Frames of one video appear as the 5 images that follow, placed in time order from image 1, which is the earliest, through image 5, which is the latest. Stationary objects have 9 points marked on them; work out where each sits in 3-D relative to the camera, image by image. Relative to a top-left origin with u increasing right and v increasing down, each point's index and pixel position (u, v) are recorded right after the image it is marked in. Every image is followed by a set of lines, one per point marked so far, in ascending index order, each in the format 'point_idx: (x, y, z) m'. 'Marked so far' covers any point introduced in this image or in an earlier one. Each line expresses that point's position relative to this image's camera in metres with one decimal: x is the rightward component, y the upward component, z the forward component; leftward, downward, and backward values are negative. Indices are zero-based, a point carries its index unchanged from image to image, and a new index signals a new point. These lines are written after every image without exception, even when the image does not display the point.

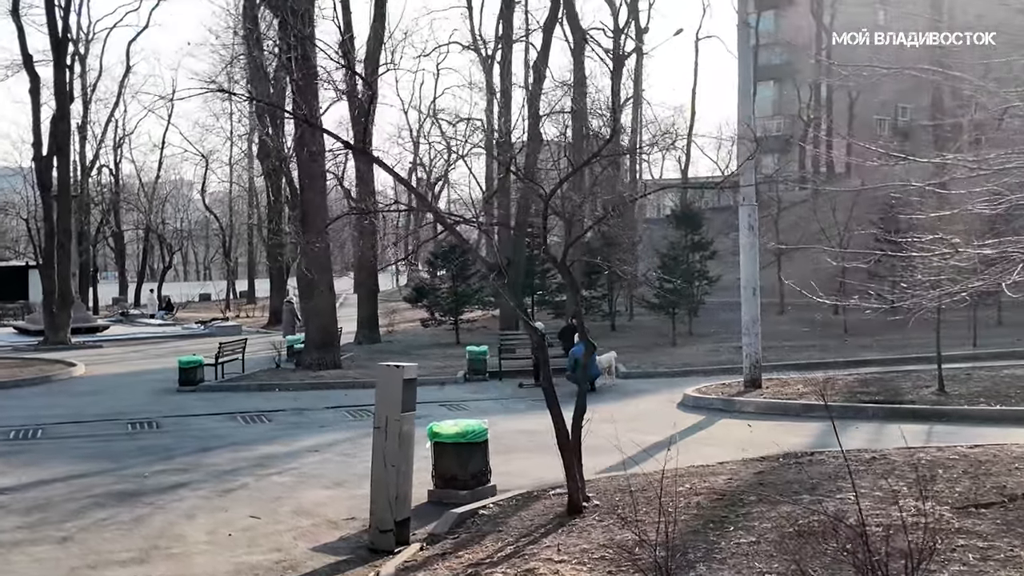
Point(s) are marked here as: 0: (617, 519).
0: (+0.7, -1.5, +5.9) m
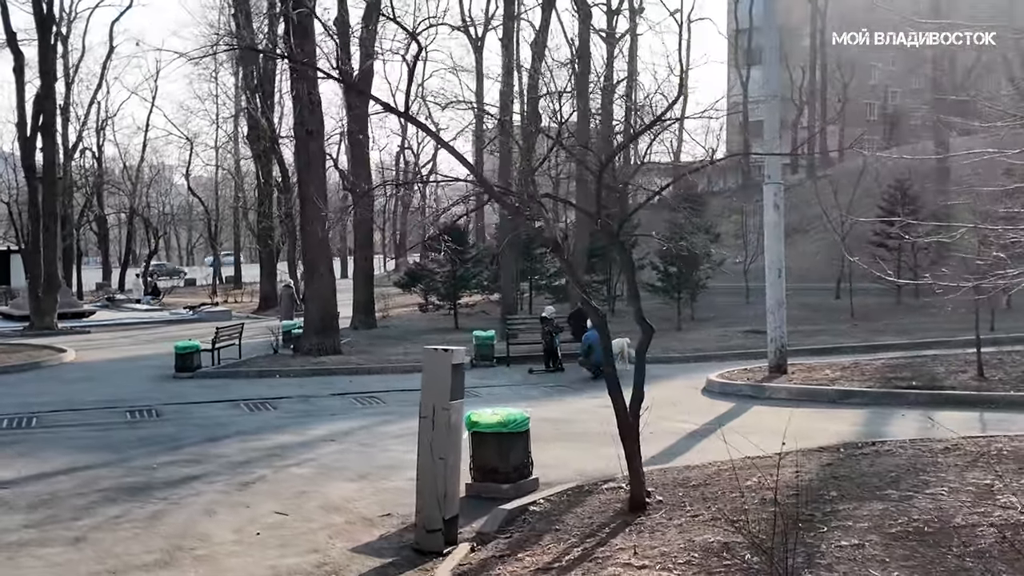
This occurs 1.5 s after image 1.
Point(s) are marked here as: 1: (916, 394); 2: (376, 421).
0: (+1.0, -1.4, +5.4) m
1: (+4.5, -1.2, +10.4) m
2: (-1.8, -1.8, +12.4) m
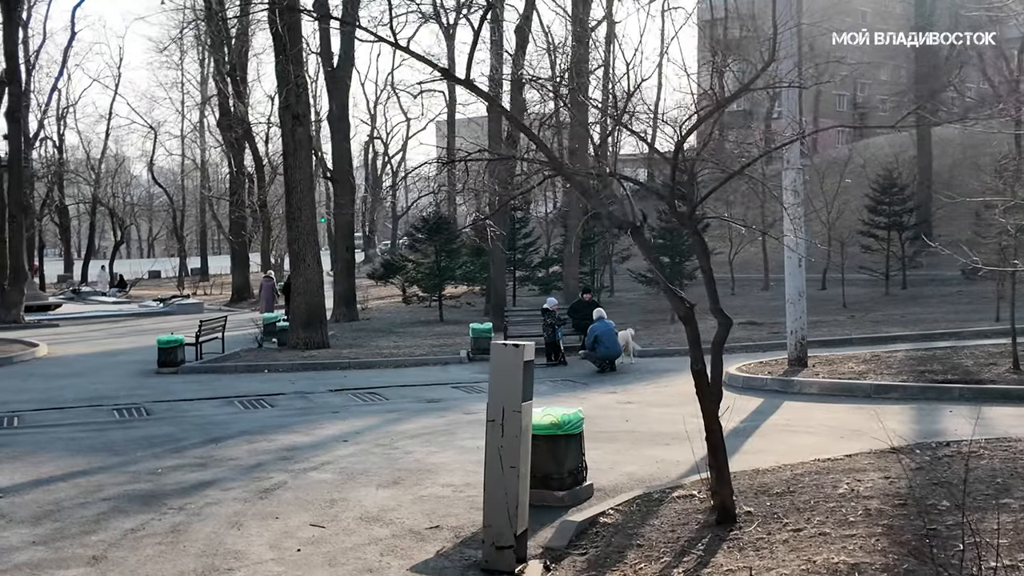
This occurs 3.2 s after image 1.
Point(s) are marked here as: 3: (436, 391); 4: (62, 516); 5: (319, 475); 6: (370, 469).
0: (+1.5, -1.3, +4.9) m
1: (+4.8, -1.1, +10.0) m
2: (-1.6, -1.7, +11.8) m
3: (-1.2, -1.6, +14.7) m
4: (-3.4, -1.7, +7.1) m
5: (-1.7, -1.7, +8.3) m
6: (-1.3, -1.7, +8.5) m
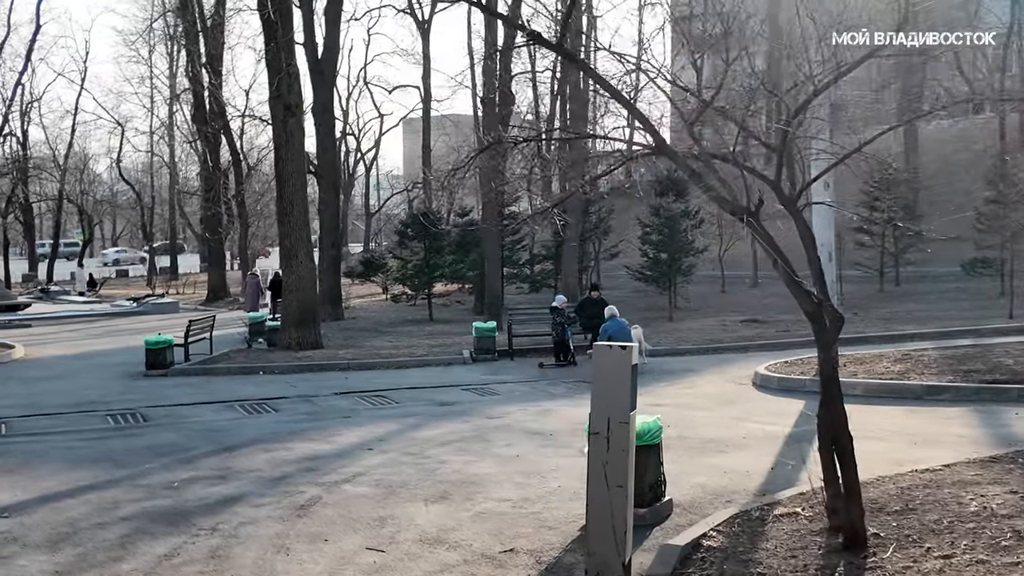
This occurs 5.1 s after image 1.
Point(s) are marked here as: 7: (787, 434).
0: (+2.0, -1.3, +4.4) m
1: (+5.2, -1.1, +9.6) m
2: (-1.3, -1.6, +11.1) m
3: (-1.0, -1.6, +14.1) m
4: (-3.0, -1.7, +6.4) m
5: (-1.3, -1.7, +7.7) m
6: (-0.9, -1.6, +7.8) m
7: (+2.6, -1.4, +8.8) m
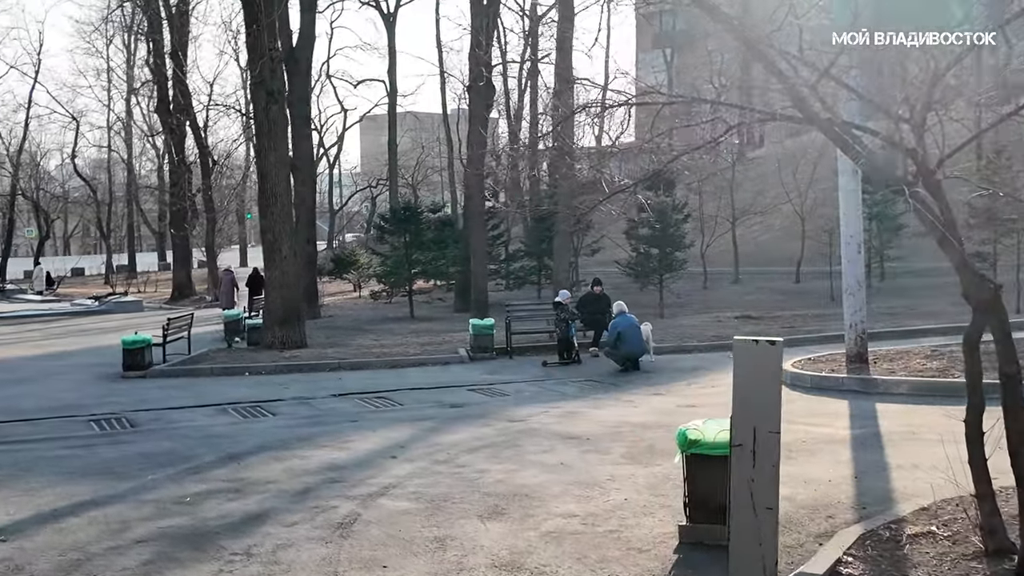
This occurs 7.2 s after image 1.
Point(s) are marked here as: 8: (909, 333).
0: (+2.6, -1.2, +3.8) m
1: (+5.5, -1.0, +9.1) m
2: (-1.0, -1.6, +10.4) m
3: (-0.8, -1.5, +13.3) m
4: (-2.5, -1.7, +5.5) m
5: (-0.9, -1.6, +6.9) m
6: (-0.5, -1.6, +7.1) m
7: (+3.0, -1.3, +8.2) m
8: (+6.7, -0.7, +15.8) m
